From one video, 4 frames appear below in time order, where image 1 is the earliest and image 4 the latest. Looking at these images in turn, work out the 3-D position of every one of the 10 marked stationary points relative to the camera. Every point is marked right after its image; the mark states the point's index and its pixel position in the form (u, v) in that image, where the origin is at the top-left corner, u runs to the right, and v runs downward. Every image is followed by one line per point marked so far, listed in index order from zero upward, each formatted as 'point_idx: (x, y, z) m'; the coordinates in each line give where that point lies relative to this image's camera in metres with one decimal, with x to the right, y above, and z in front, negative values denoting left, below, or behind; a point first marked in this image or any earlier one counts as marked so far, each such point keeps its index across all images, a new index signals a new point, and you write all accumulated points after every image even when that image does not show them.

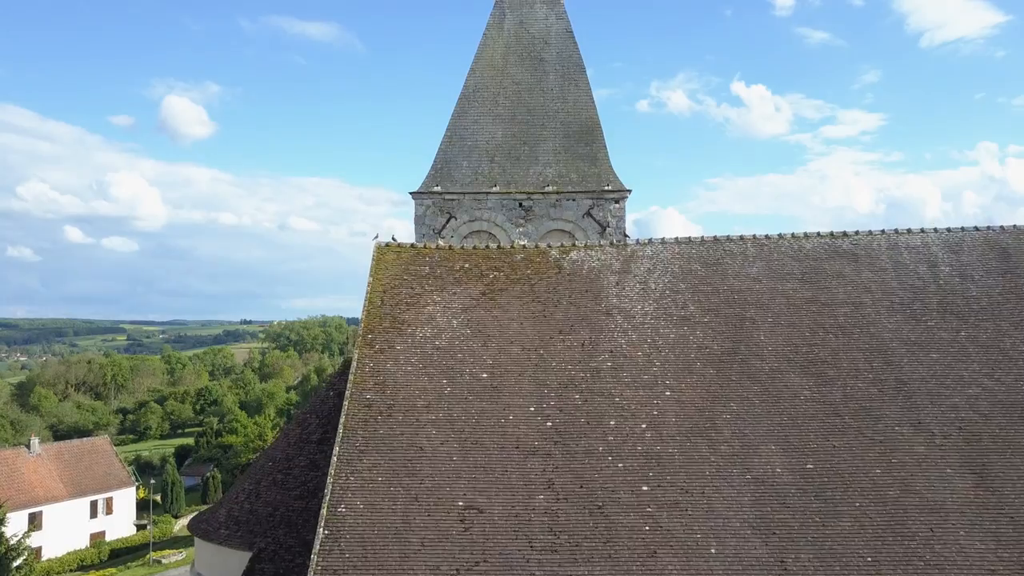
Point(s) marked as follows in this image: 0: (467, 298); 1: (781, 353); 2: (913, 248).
0: (-0.7, -0.1, +11.0) m
1: (+3.6, -0.9, +9.9) m
2: (+6.2, +0.6, +11.3) m
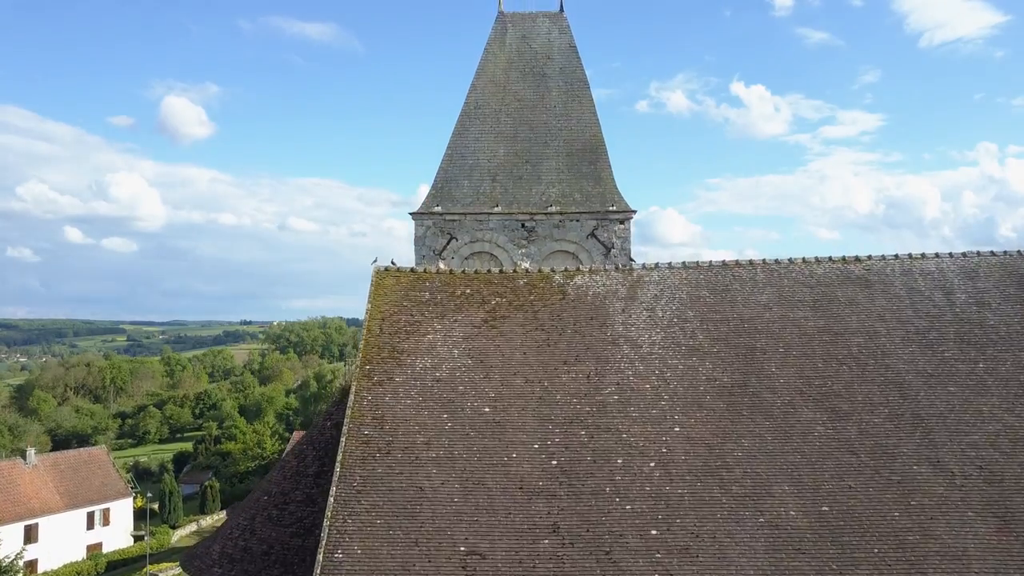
0: (-0.6, -0.5, +10.6) m
1: (+3.7, -1.3, +9.6) m
2: (+6.2, +0.2, +10.9) m
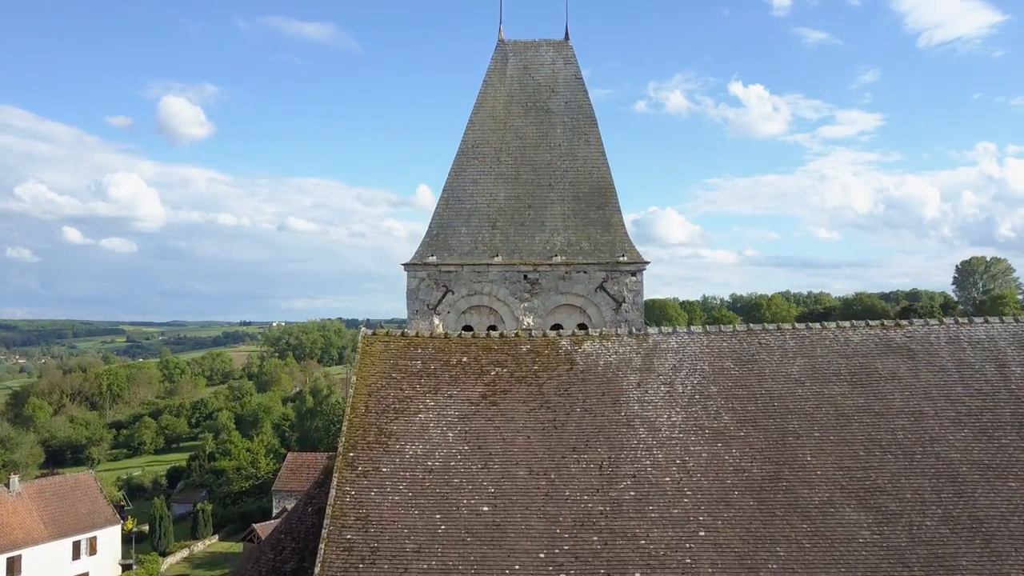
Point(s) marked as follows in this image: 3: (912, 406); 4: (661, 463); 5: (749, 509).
0: (-0.6, -1.5, +9.5) m
1: (+3.7, -2.2, +8.5) m
2: (+6.2, -0.7, +9.8) m
3: (+5.0, -1.5, +9.2) m
4: (+1.8, -2.1, +8.8) m
5: (+2.7, -2.5, +8.3) m
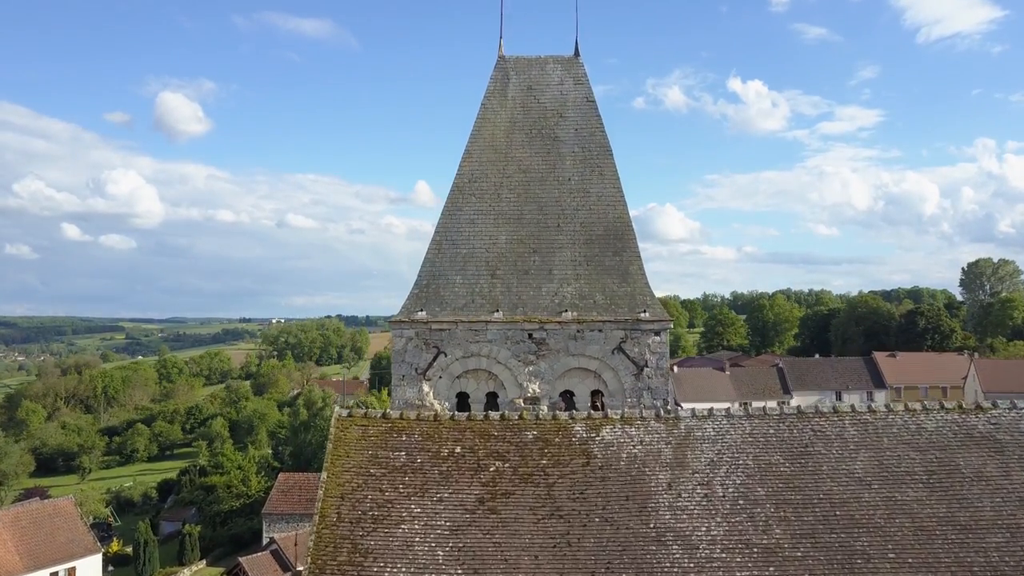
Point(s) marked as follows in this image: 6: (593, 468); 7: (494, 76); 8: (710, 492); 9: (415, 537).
0: (-0.6, -2.4, +7.8) m
1: (+3.8, -3.1, +6.8) m
2: (+6.3, -1.6, +8.1) m
3: (+5.0, -2.3, +7.5) m
4: (+1.8, -3.0, +7.1) m
5: (+2.7, -3.4, +6.6) m
6: (+0.9, -2.0, +8.1) m
7: (-0.3, +3.3, +11.5) m
8: (+2.1, -2.2, +7.9) m
9: (-1.0, -2.6, +7.6) m
